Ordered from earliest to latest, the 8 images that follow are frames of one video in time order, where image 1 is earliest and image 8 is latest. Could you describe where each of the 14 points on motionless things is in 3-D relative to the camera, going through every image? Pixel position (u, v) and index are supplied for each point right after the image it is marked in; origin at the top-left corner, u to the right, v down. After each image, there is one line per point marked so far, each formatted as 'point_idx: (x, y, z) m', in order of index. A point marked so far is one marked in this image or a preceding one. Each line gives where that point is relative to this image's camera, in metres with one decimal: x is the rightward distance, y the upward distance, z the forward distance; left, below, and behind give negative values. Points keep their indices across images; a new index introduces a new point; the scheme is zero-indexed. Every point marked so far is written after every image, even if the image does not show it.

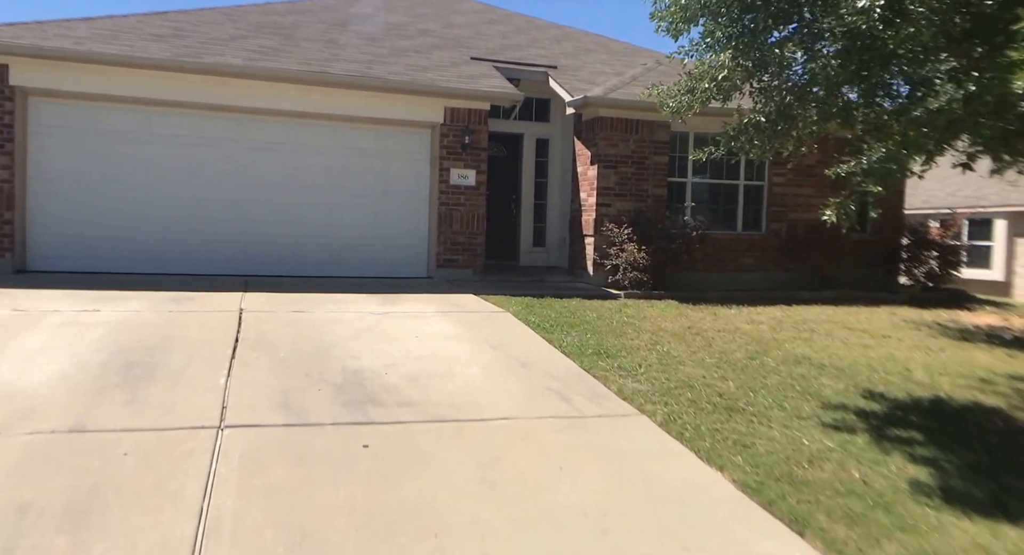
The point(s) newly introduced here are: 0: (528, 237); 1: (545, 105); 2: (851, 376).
0: (+0.3, +0.7, +12.7) m
1: (+0.6, +3.1, +12.8) m
2: (+3.2, -0.9, +6.7) m
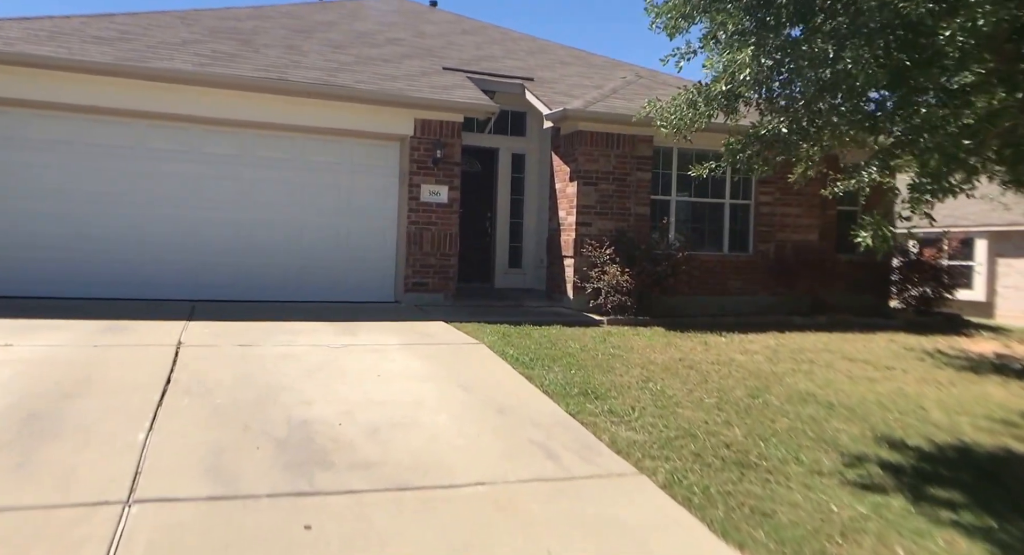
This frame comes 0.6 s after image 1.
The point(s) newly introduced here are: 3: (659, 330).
0: (-0.1, +0.3, +12.0) m
1: (+0.2, +2.7, +12.1) m
2: (+3.0, -1.2, +6.0) m
3: (+1.9, -0.7, +9.2) m
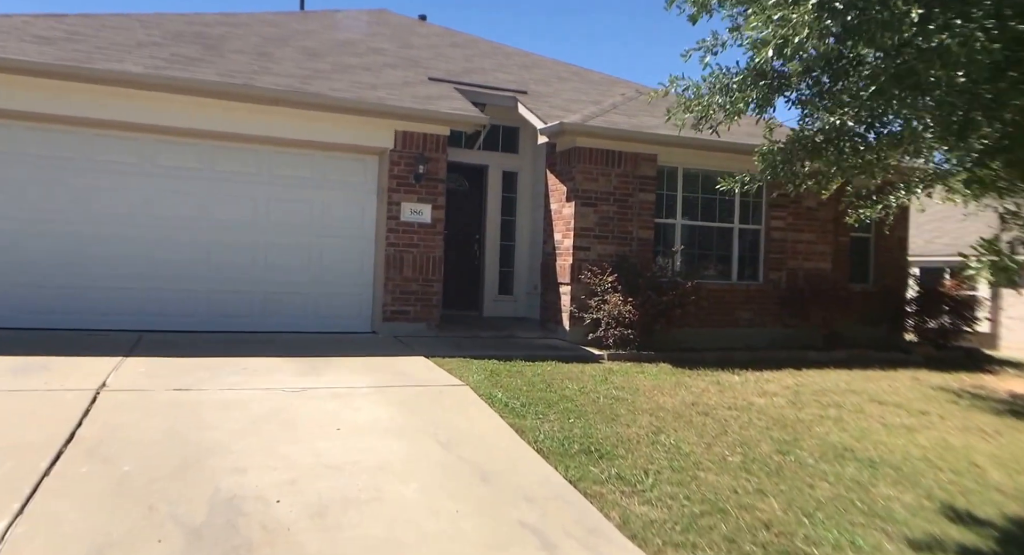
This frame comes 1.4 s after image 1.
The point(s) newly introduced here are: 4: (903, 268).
0: (-0.3, -0.1, +11.0) m
1: (0.0, +2.3, +11.3) m
2: (+2.9, -1.4, +5.1) m
3: (+1.8, -1.1, +8.2) m
4: (+6.6, +0.2, +12.1) m
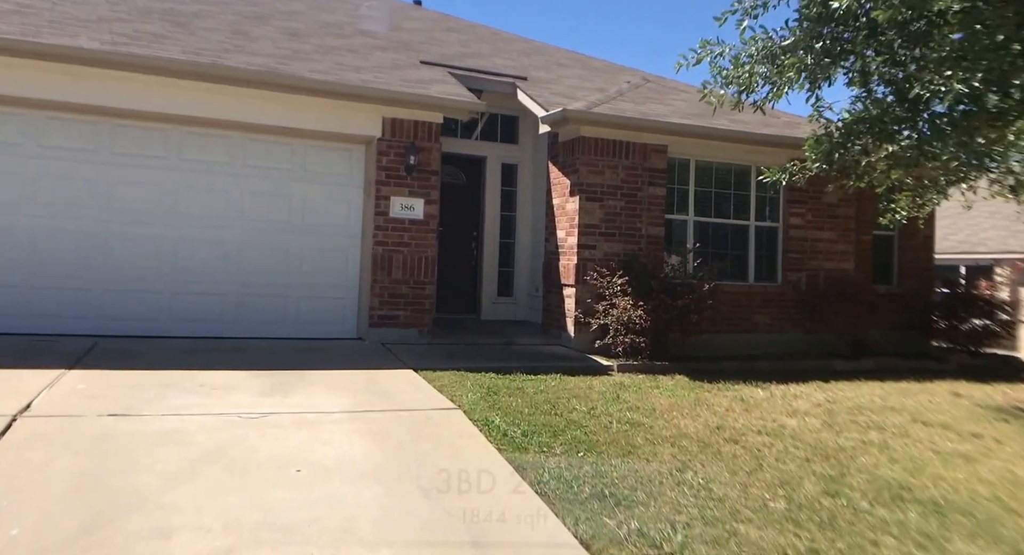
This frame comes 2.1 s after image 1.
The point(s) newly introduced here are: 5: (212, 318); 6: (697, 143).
0: (-0.3, -0.1, +10.2) m
1: (0.0, +2.3, +10.4) m
2: (+2.9, -1.5, +4.2) m
3: (+1.8, -1.1, +7.4) m
4: (+6.6, +0.1, +11.2) m
5: (-3.3, -0.4, +7.8) m
6: (+2.5, +1.8, +9.4) m
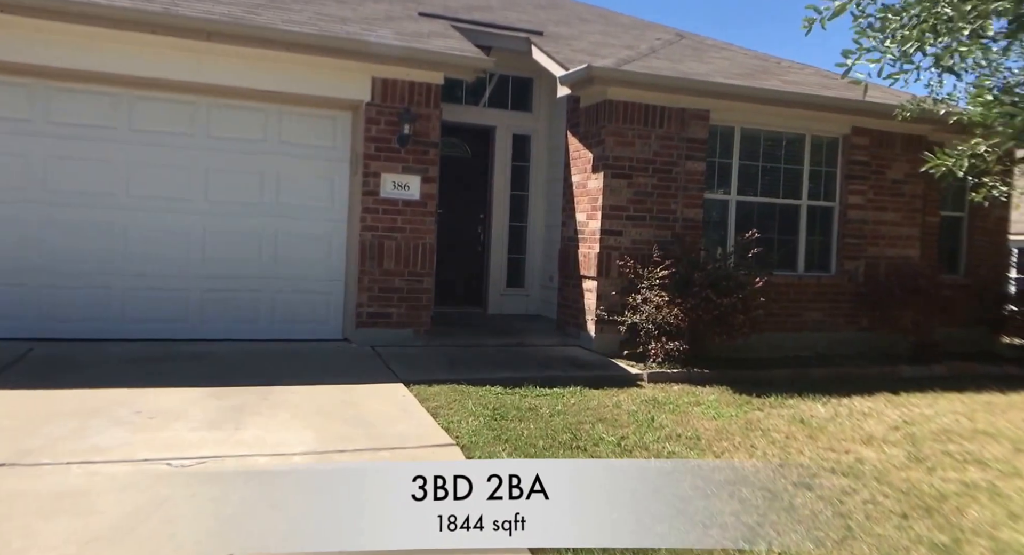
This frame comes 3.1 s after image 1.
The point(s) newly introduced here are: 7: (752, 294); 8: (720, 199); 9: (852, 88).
0: (-0.1, 0.0, +9.0) m
1: (+0.2, +2.4, +9.1) m
2: (+2.9, -1.6, +3.0) m
3: (+1.9, -1.1, +6.1) m
4: (+6.8, +0.3, +9.9) m
5: (-3.2, -0.4, +6.7) m
6: (+2.6, +1.9, +8.1) m
7: (+2.4, -0.2, +7.1) m
8: (+2.4, +0.9, +8.3) m
9: (+4.3, +2.4, +9.1) m
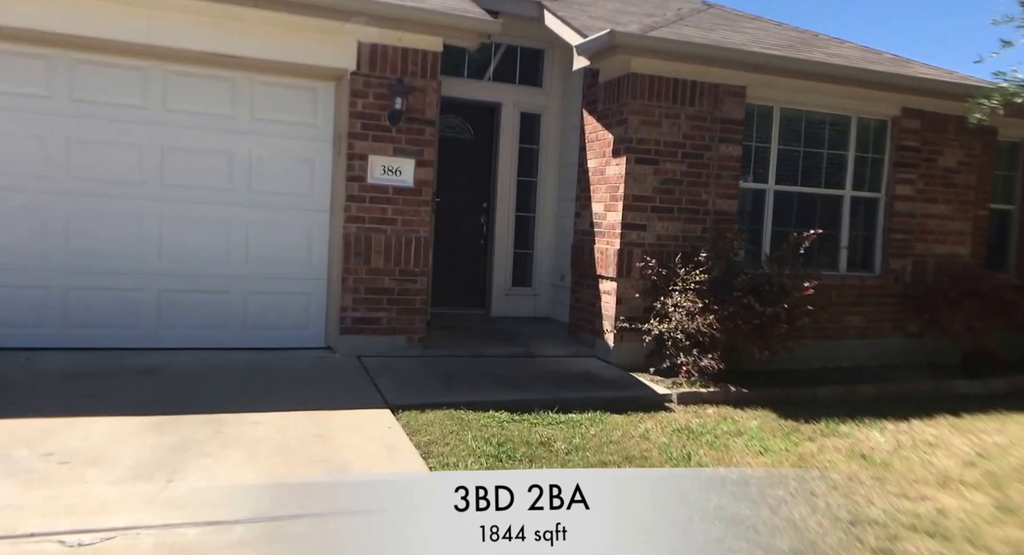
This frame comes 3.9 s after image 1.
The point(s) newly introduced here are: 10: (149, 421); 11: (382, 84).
0: (-0.1, +0.1, +8.0) m
1: (+0.3, +2.5, +8.1) m
2: (+2.9, -1.7, +2.1) m
3: (+1.9, -1.1, +5.2) m
4: (+6.9, +0.3, +8.9) m
5: (-3.1, -0.3, +5.8) m
6: (+2.7, +1.9, +7.1) m
7: (+2.5, -0.2, +6.1) m
8: (+2.5, +0.9, +7.3) m
9: (+4.4, +2.4, +8.1) m
10: (-2.2, -0.8, +4.2) m
11: (-1.1, +1.6, +5.9) m
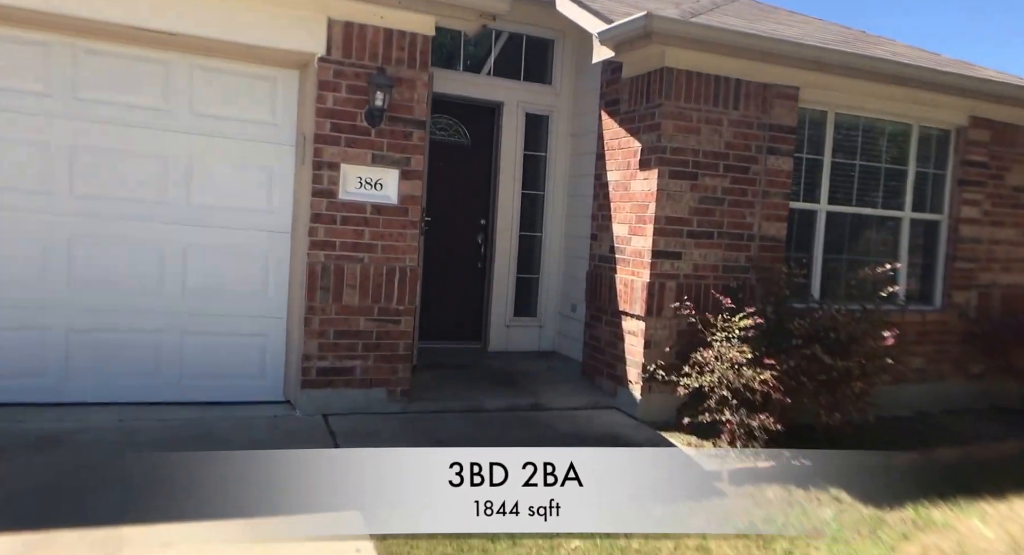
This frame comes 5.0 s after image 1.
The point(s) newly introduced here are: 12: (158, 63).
0: (-0.1, -0.2, +6.8) m
1: (+0.3, +2.2, +6.9) m
2: (+3.1, -2.0, +0.9) m
3: (+2.0, -1.4, +4.1) m
4: (+6.9, -0.1, +7.9) m
5: (-3.1, -0.6, +4.5) m
6: (+2.8, +1.6, +6.0) m
7: (+2.5, -0.5, +5.0) m
8: (+2.5, +0.6, +6.2) m
9: (+4.4, +2.1, +7.0) m
10: (-2.1, -1.1, +2.9) m
11: (-1.0, +1.3, +4.7) m
12: (-2.3, +1.4, +4.6) m
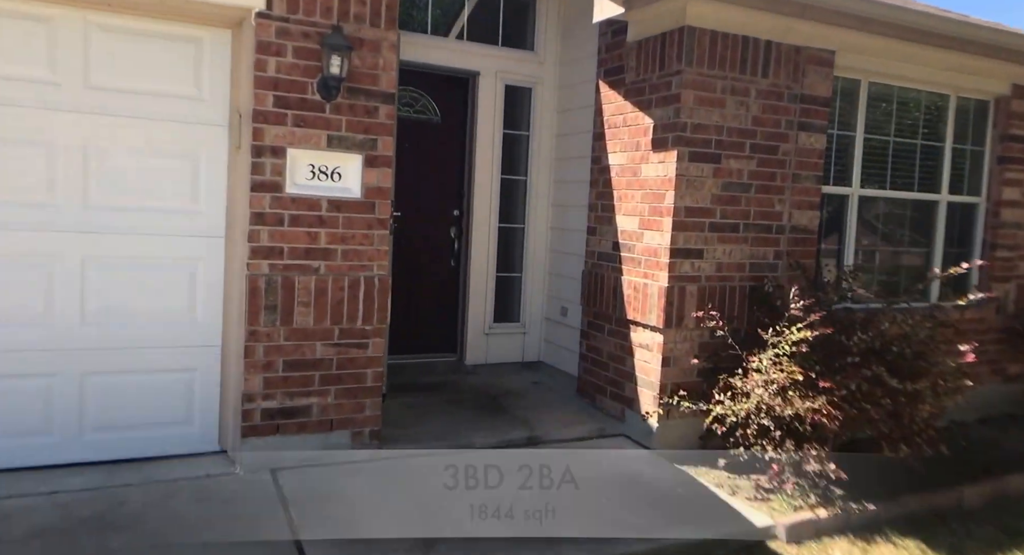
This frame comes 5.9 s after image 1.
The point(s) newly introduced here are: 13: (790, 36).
0: (-0.2, -0.2, +5.8) m
1: (+0.1, +2.2, +5.9) m
2: (+3.3, -2.1, +0.2) m
3: (+2.0, -1.4, +3.2) m
4: (+6.7, +0.1, +7.3) m
5: (-3.1, -0.7, +3.4) m
6: (+2.6, +1.6, +5.1) m
7: (+2.5, -0.5, +4.2) m
8: (+2.4, +0.6, +5.3) m
9: (+4.3, +2.2, +6.2) m
10: (-2.0, -1.2, +1.9) m
11: (-1.1, +1.2, +3.6) m
12: (-2.3, +1.2, +3.5) m
13: (+1.8, +1.6, +4.6) m
